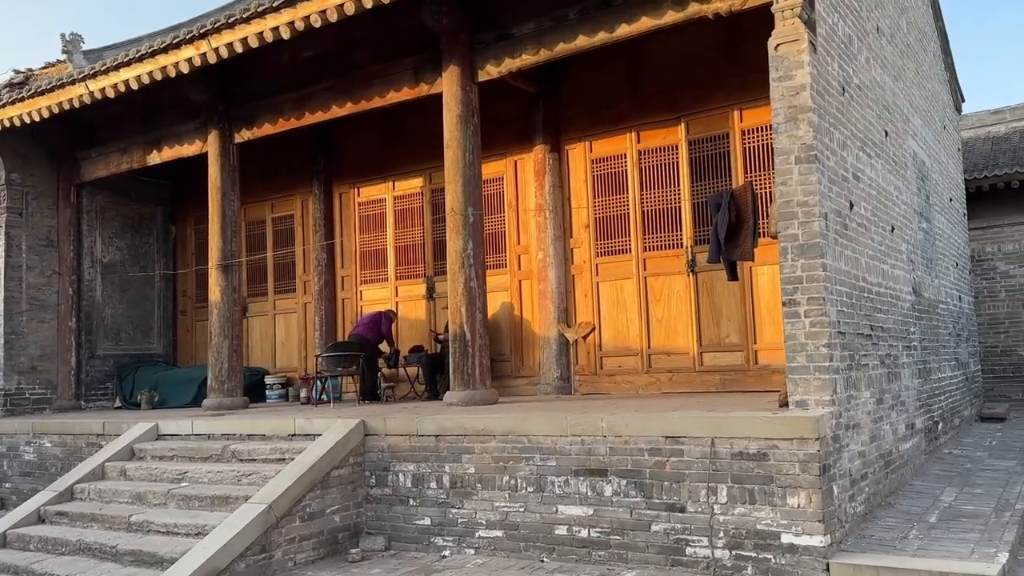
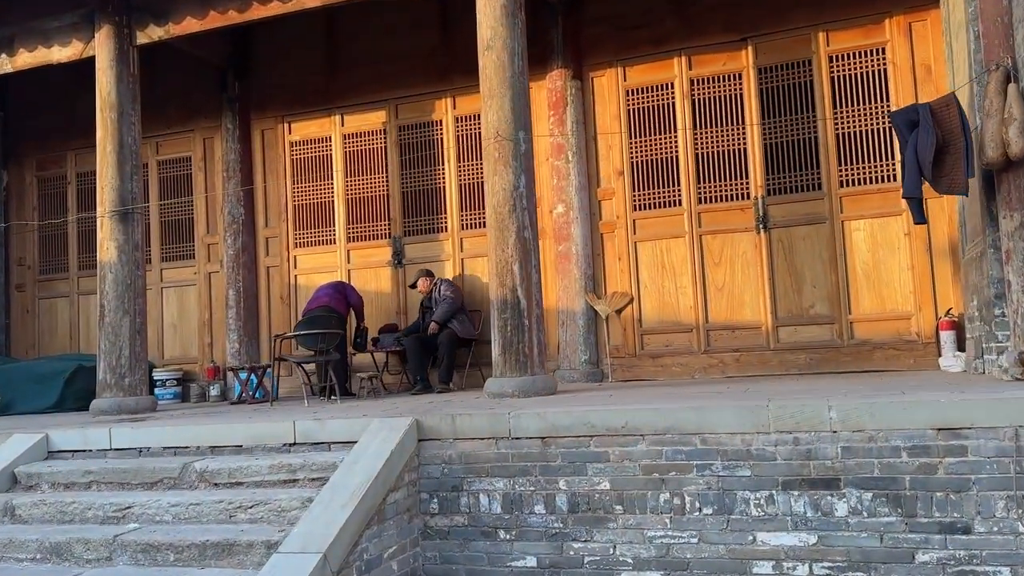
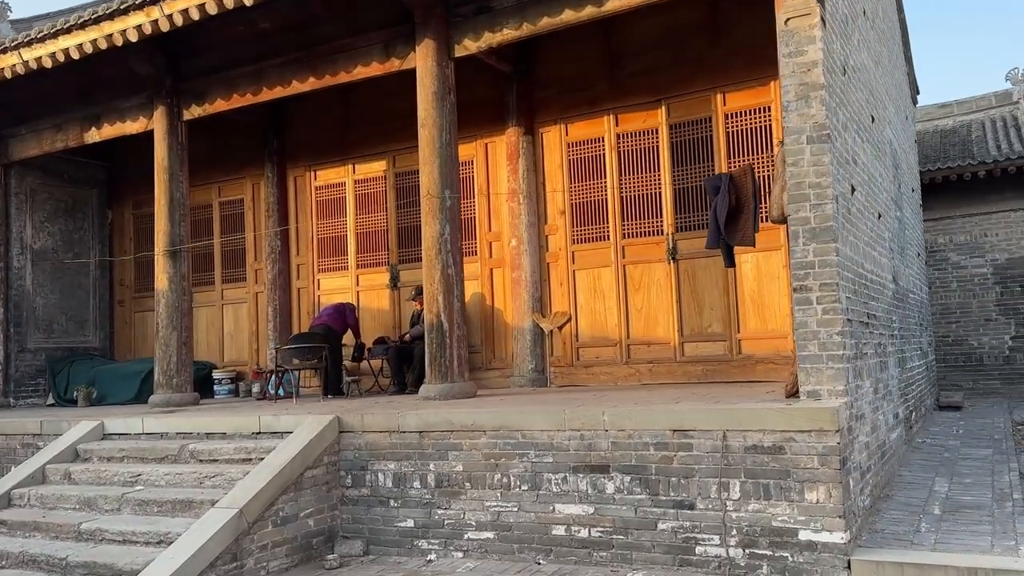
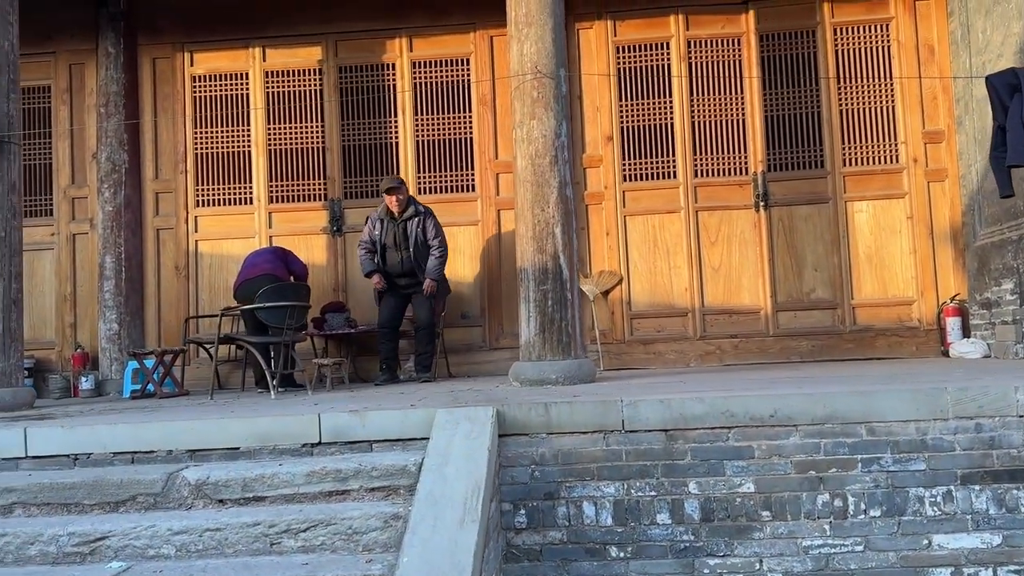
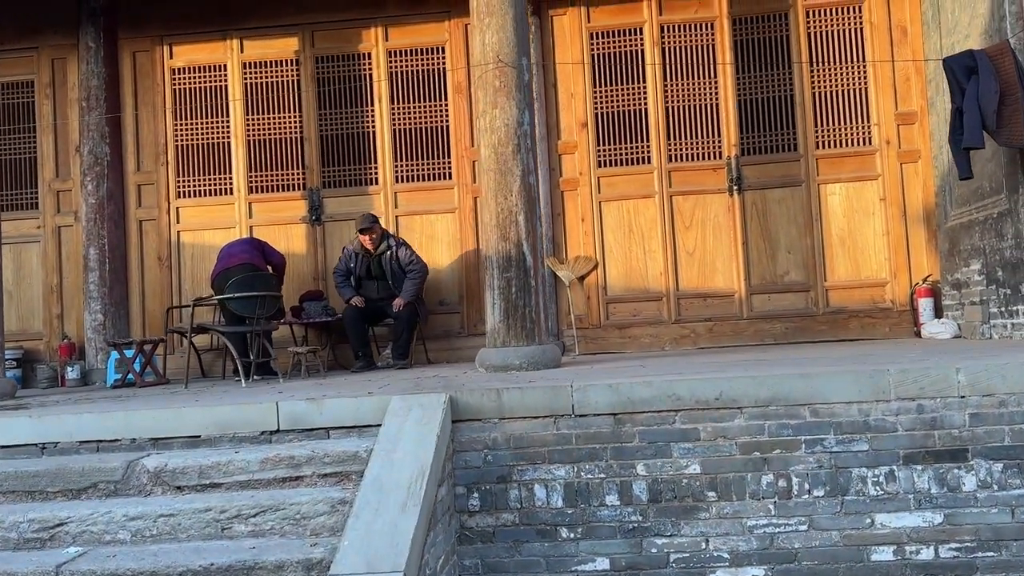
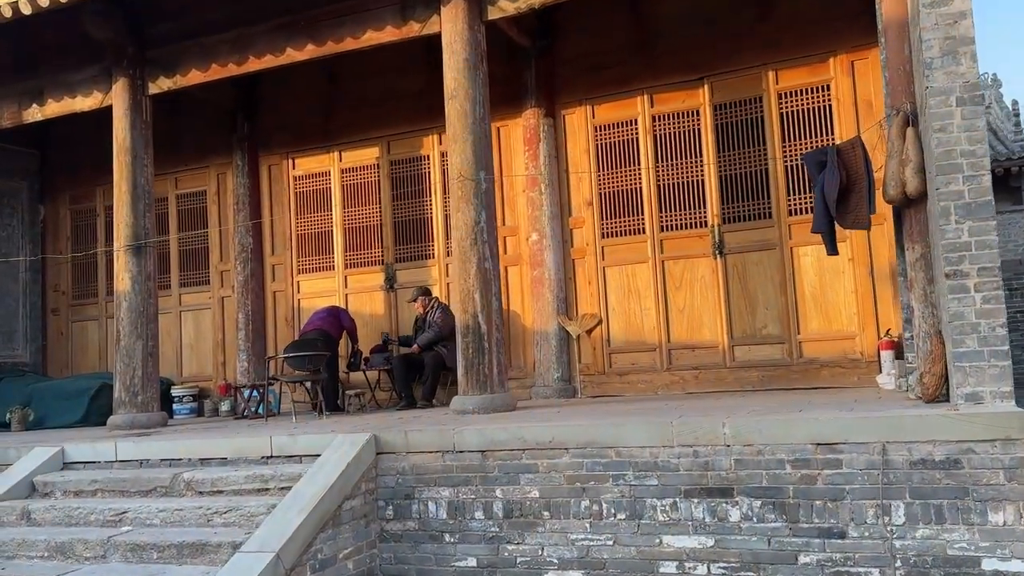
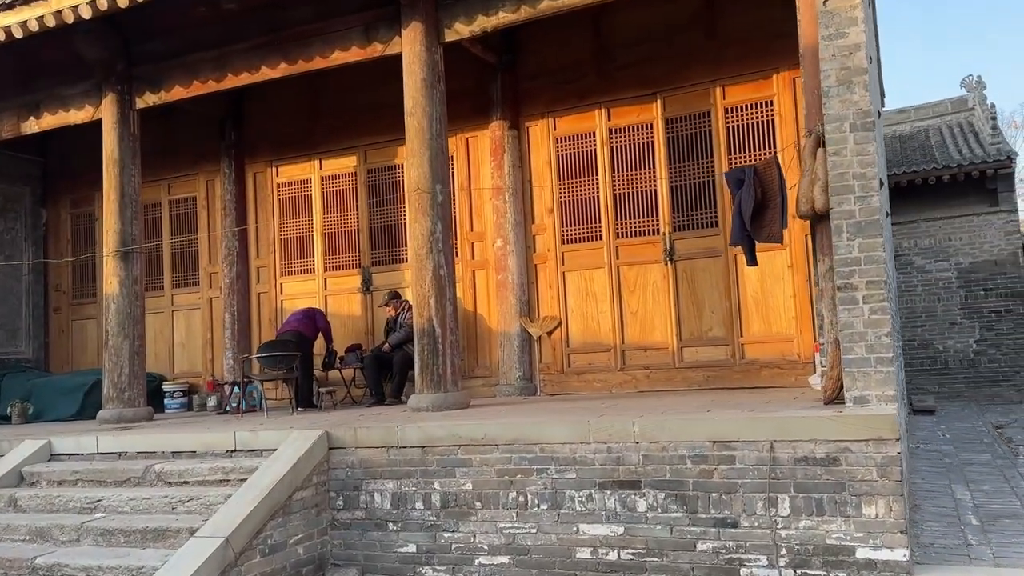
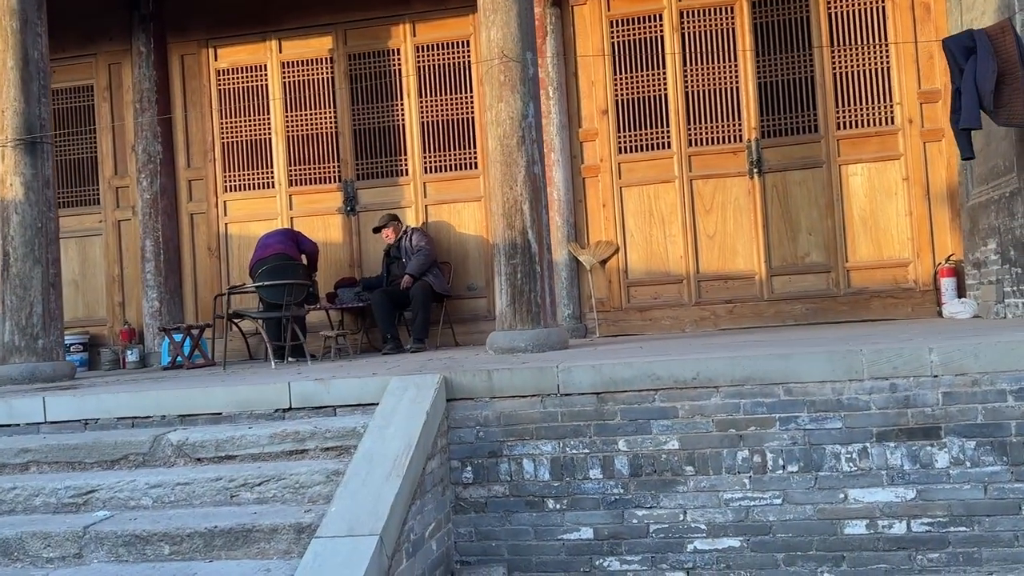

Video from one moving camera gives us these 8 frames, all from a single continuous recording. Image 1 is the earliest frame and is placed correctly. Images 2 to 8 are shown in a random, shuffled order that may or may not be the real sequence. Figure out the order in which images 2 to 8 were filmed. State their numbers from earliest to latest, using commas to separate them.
3, 7, 6, 2, 8, 5, 4
